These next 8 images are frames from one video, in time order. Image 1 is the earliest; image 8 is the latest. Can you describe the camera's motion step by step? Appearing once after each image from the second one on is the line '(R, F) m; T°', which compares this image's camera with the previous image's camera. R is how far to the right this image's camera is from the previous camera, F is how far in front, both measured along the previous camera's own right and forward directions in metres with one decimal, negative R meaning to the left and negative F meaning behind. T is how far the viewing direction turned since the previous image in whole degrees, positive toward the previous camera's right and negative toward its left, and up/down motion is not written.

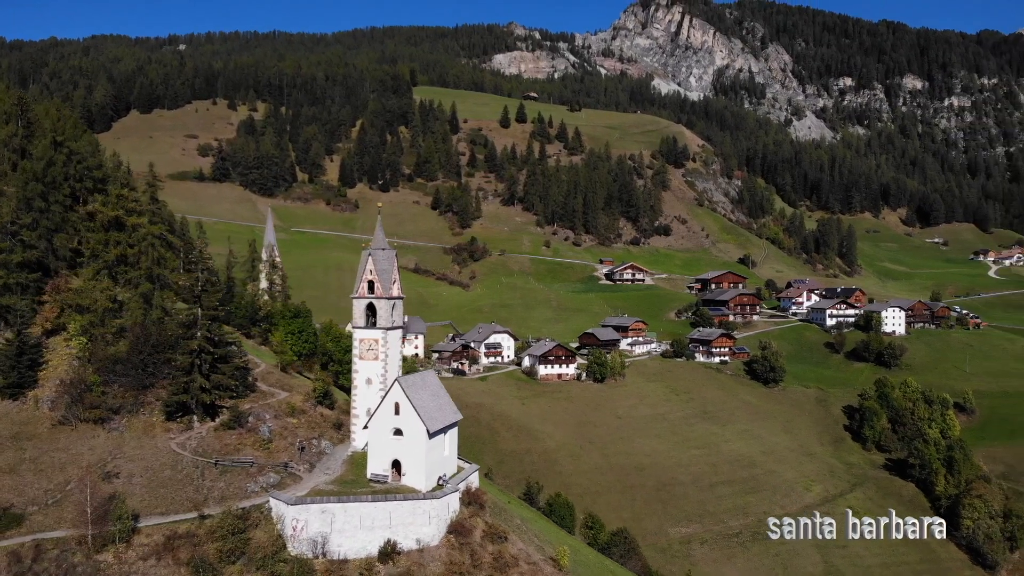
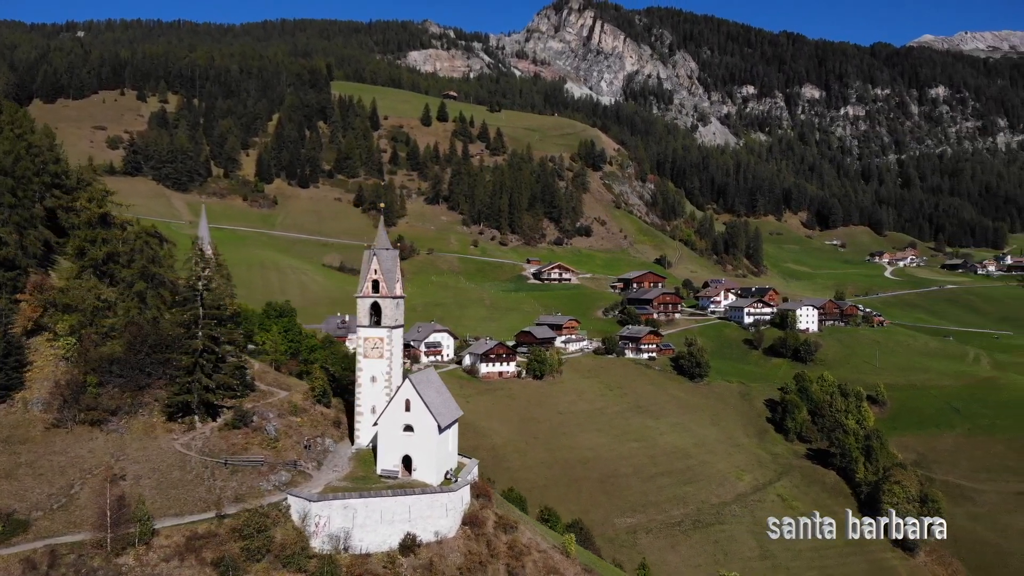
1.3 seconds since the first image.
(-4.2, -1.0) m; +7°
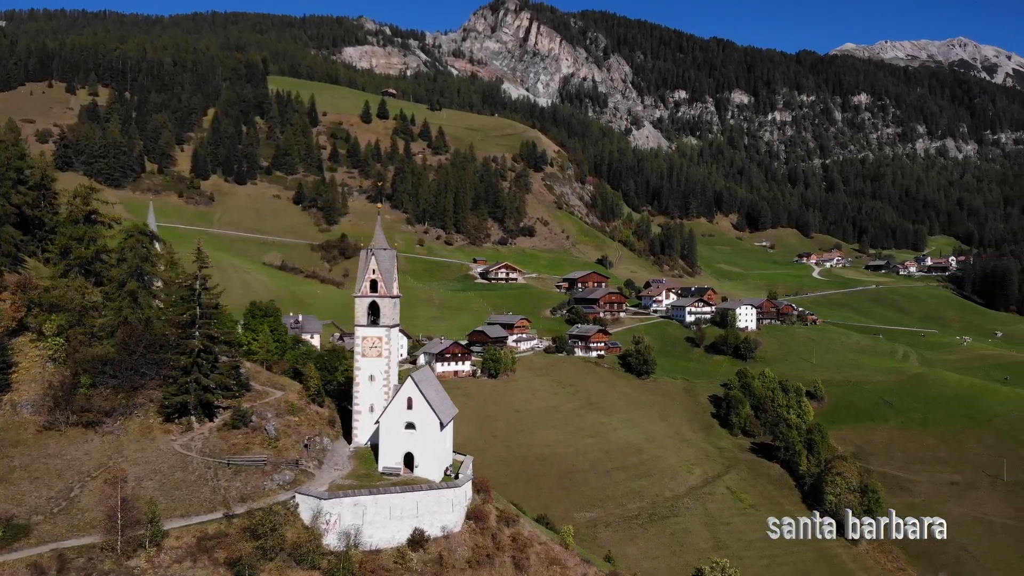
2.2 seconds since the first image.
(-2.9, -0.7) m; +5°
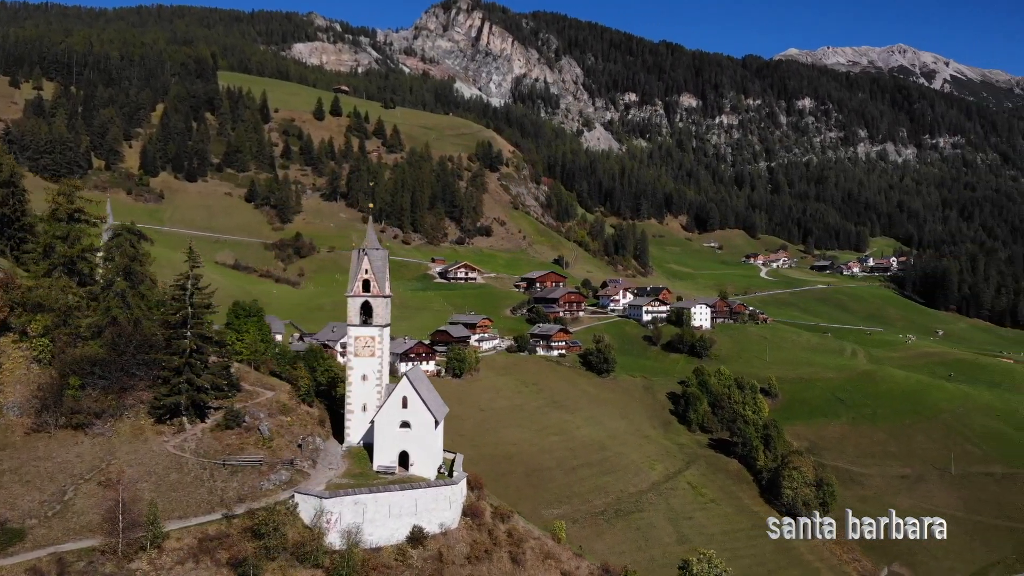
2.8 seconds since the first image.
(-2.0, -0.5) m; +4°
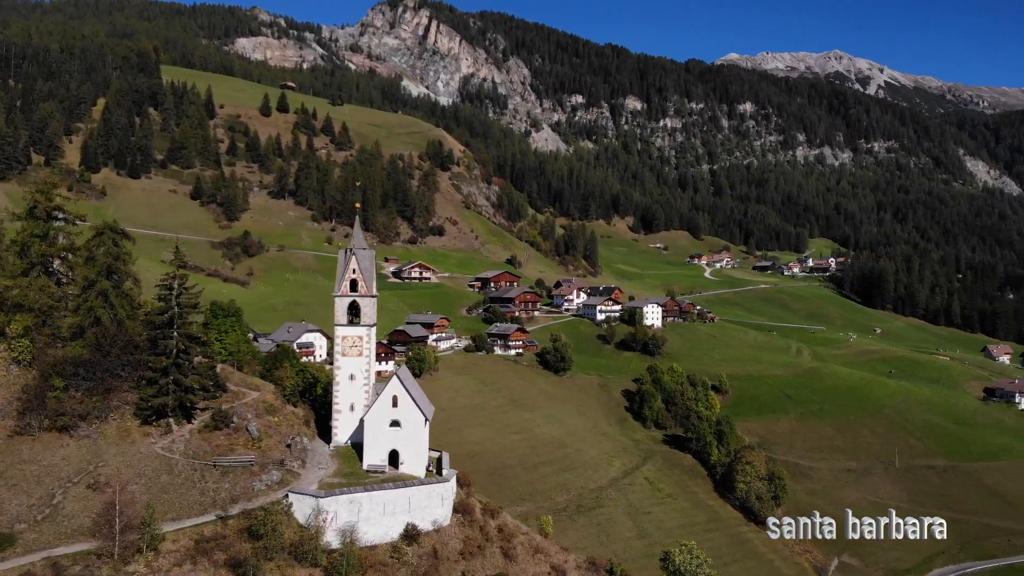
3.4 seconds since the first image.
(-2.0, -0.5) m; +4°
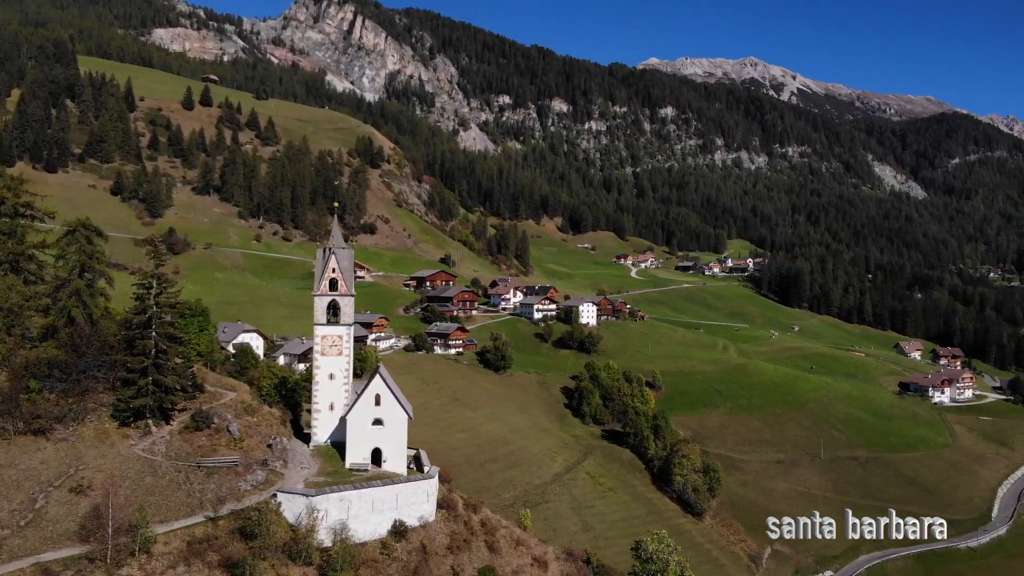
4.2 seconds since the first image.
(-2.6, -0.7) m; +6°
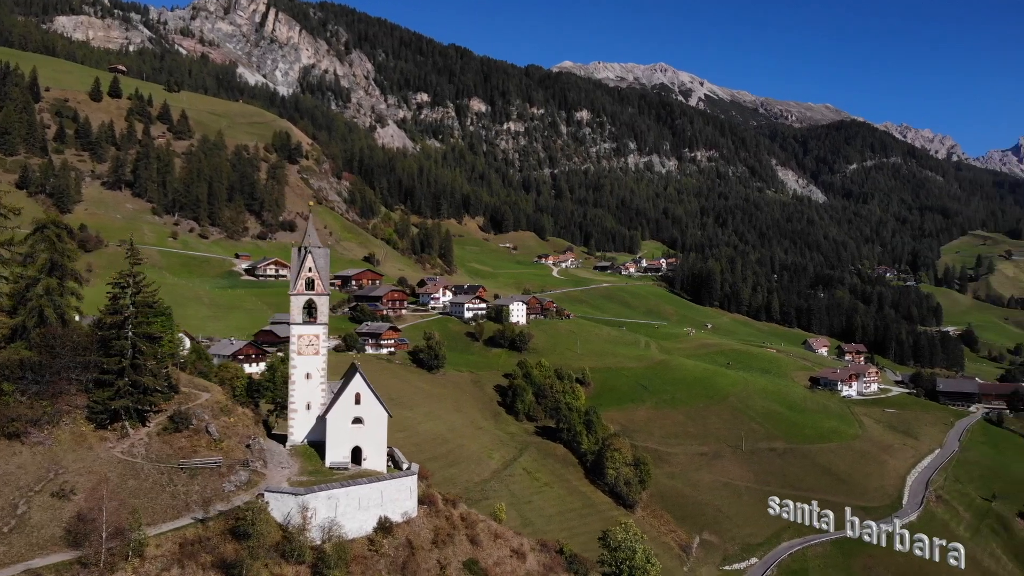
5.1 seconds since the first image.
(-2.9, -0.8) m; +6°
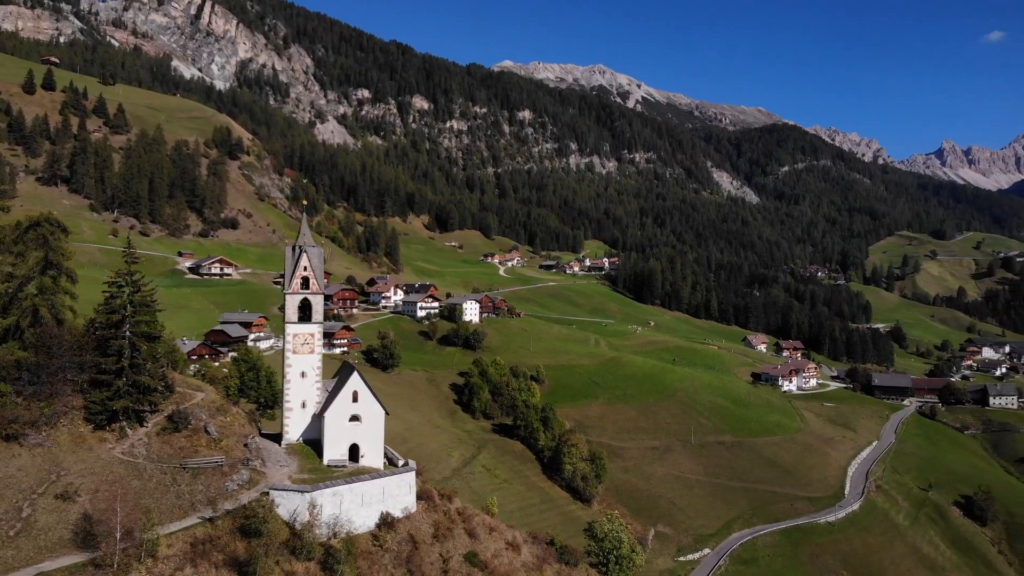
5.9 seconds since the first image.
(-2.5, -0.7) m; +4°
